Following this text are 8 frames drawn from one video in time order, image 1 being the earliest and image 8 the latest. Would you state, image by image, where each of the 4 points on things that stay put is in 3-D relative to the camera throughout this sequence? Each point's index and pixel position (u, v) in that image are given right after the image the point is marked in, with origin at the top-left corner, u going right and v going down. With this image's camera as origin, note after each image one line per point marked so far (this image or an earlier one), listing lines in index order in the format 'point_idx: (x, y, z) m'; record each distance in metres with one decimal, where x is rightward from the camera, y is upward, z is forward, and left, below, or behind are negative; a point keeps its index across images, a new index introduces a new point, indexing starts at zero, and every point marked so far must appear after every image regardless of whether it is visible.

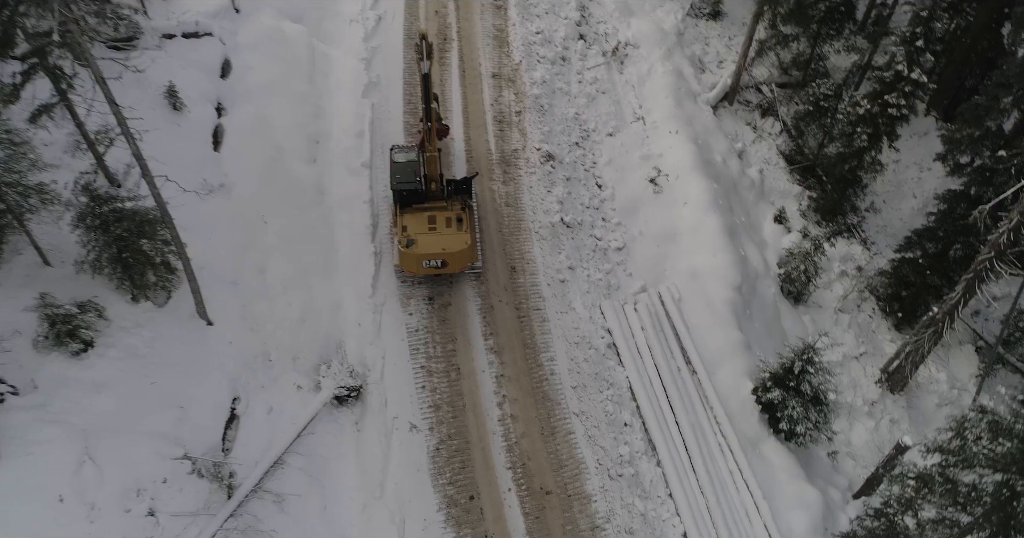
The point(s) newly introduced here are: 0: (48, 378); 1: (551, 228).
0: (-6.8, -1.6, +10.7) m
1: (+0.8, +0.9, +16.6) m
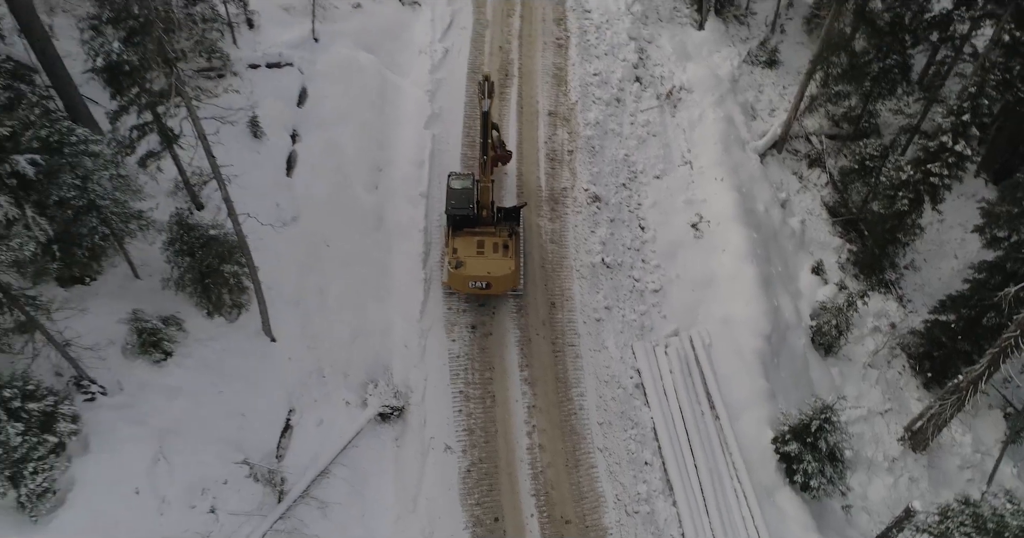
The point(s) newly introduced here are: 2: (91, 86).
0: (-6.3, -1.9, +12.2) m
1: (+1.9, +0.1, +17.5) m
2: (-8.4, +3.6, +14.7) m
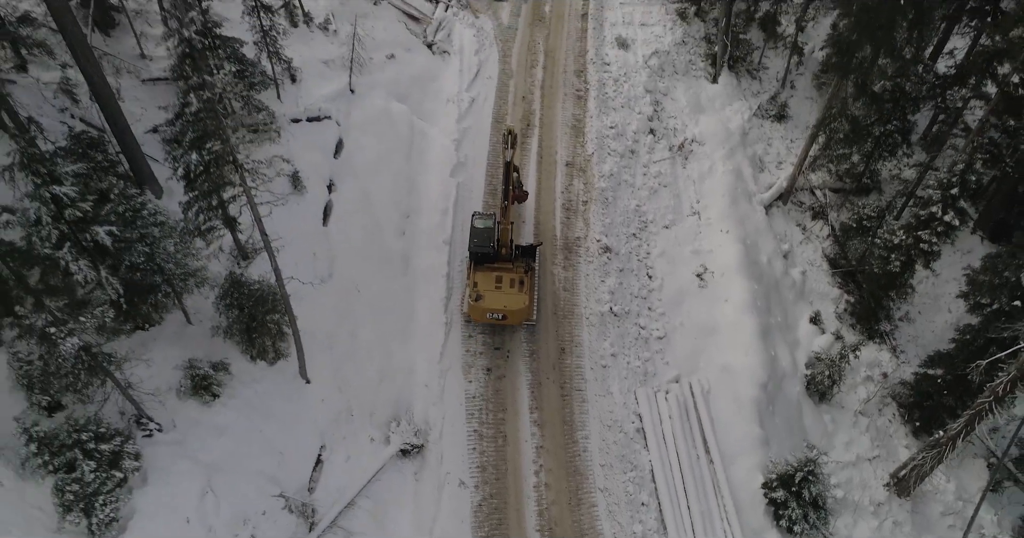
0: (-6.1, -2.8, +13.7) m
1: (+2.2, -1.2, +18.9) m
2: (-8.0, +2.7, +16.4) m
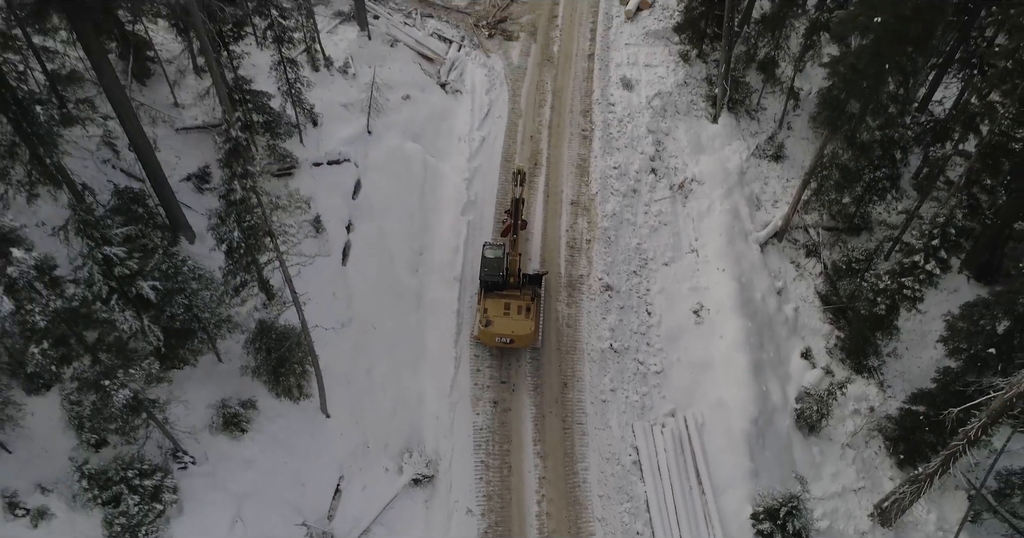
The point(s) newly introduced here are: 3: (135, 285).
0: (-6.0, -3.8, +15.0) m
1: (+2.4, -2.2, +20.0) m
2: (-7.8, +1.8, +17.6) m
3: (-6.8, -0.3, +13.3) m
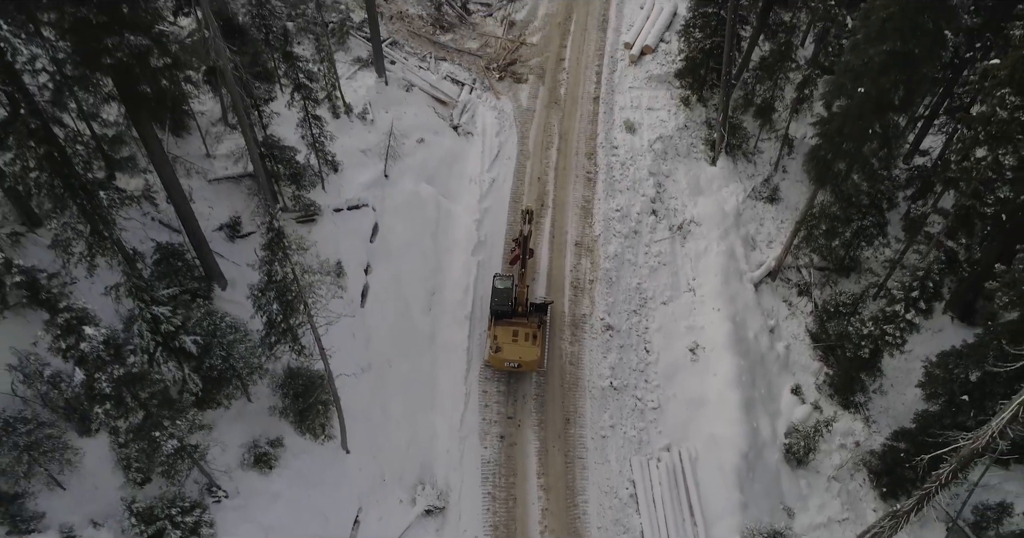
0: (-5.9, -4.9, +16.4) m
1: (+2.6, -3.4, +21.4) m
2: (-7.6, +0.7, +19.1) m
3: (-6.6, -1.4, +14.7) m
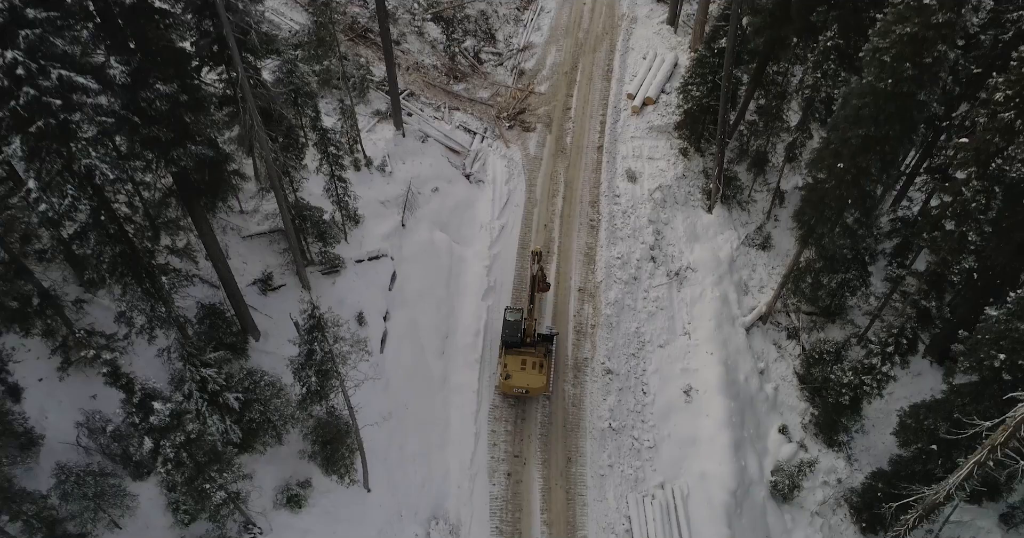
0: (-5.8, -6.4, +18.2) m
1: (+2.8, -5.0, +23.1) m
2: (-7.4, -0.8, +20.9) m
3: (-6.5, -2.9, +16.5) m
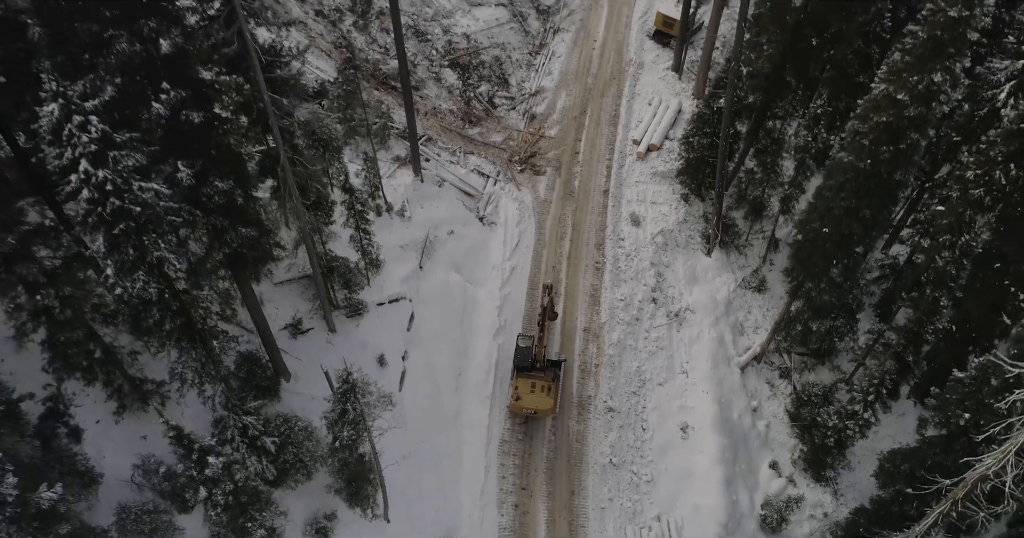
0: (-5.6, -7.8, +20.1) m
1: (+3.0, -6.6, +24.9) m
2: (-7.1, -2.2, +22.8) m
3: (-6.3, -4.3, +18.4) m
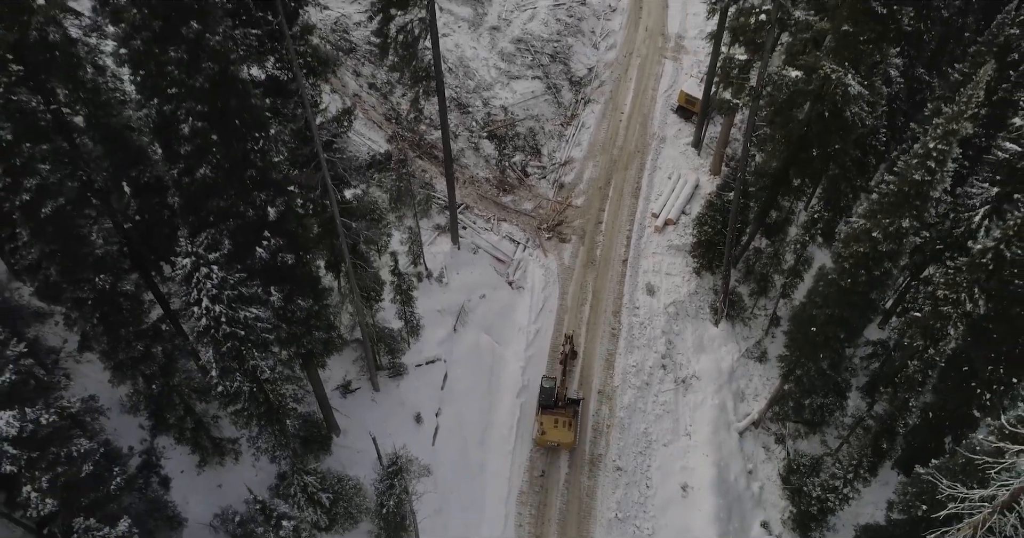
0: (-5.2, -10.3, +23.5) m
1: (+3.7, -9.5, +28.0) m
2: (-6.3, -4.6, +26.3) m
3: (-5.7, -6.8, +21.9) m
